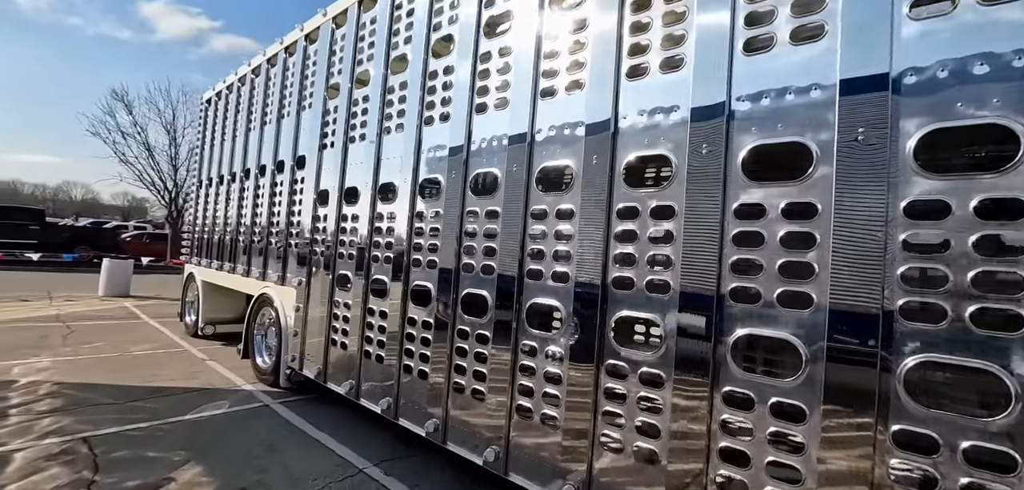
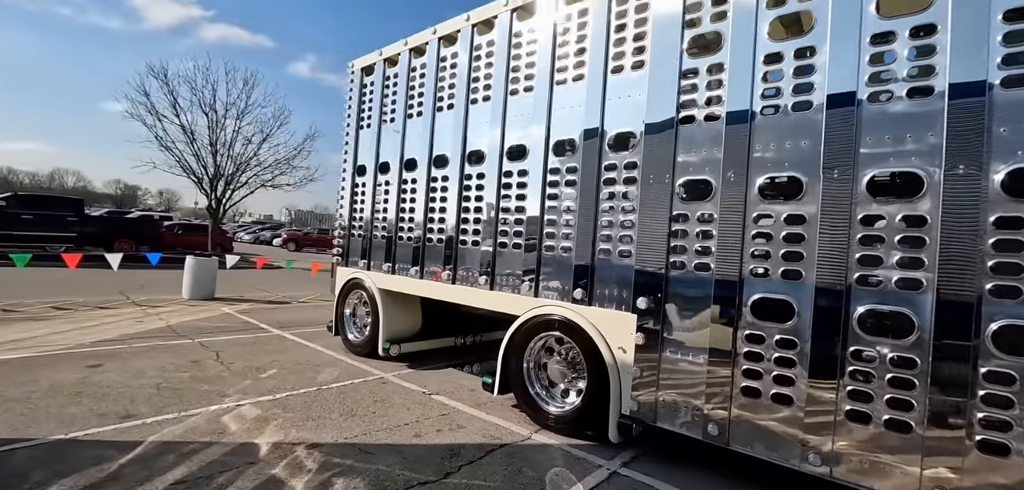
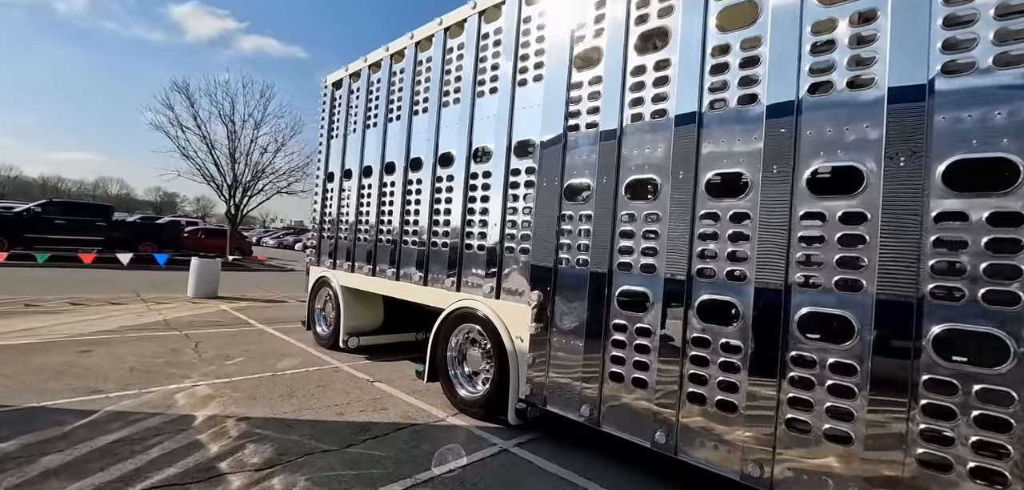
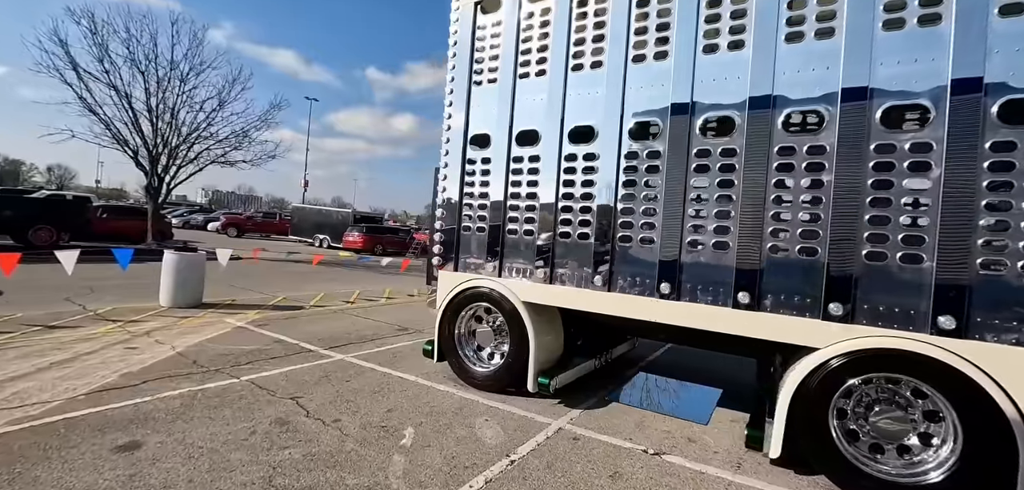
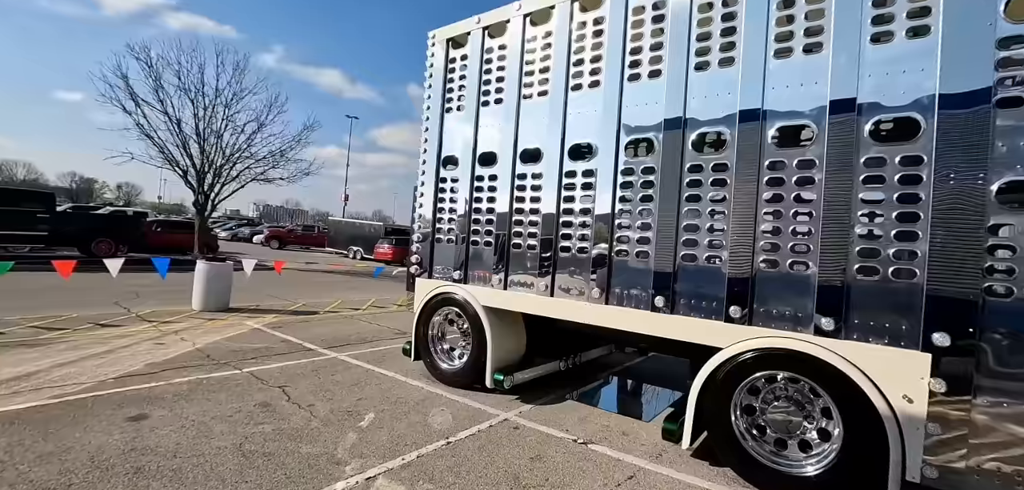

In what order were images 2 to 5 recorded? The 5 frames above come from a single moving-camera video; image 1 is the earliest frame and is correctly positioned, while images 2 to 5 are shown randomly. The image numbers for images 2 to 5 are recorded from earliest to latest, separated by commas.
3, 2, 5, 4
